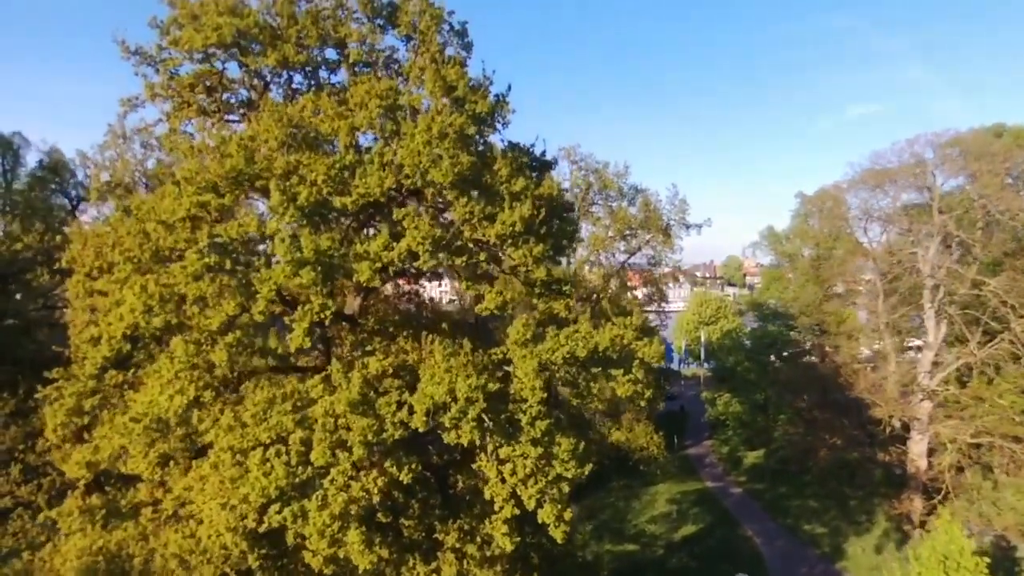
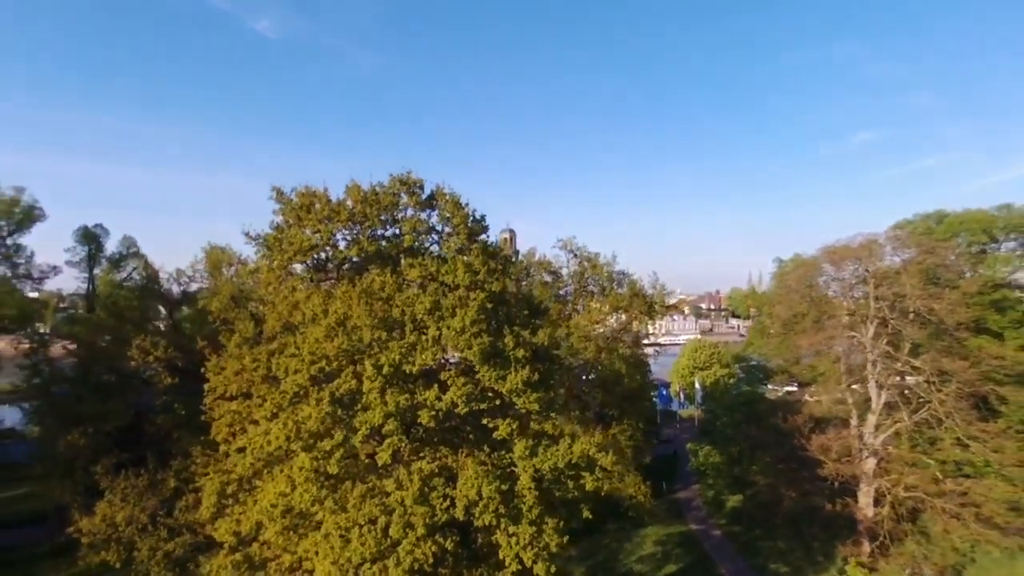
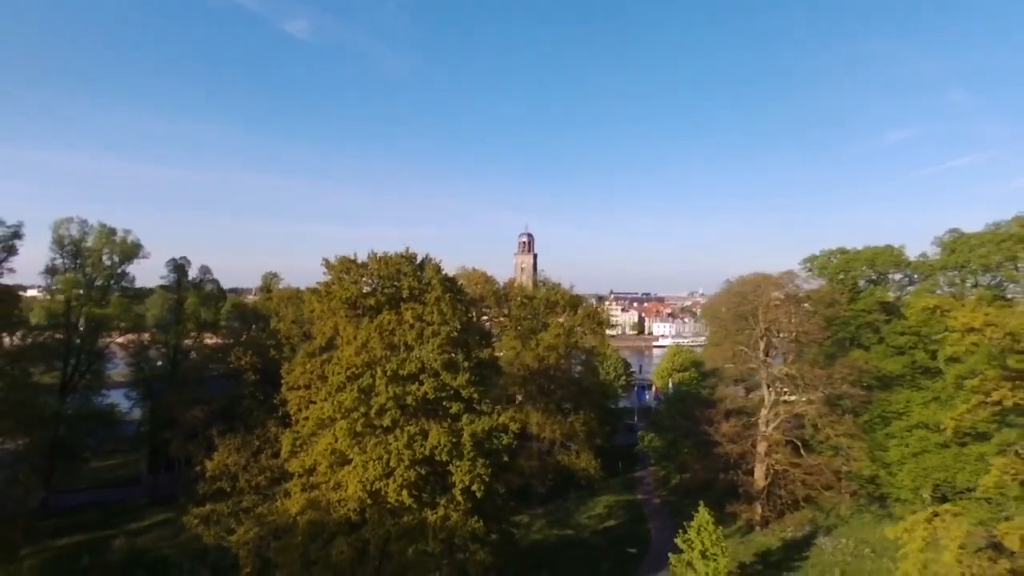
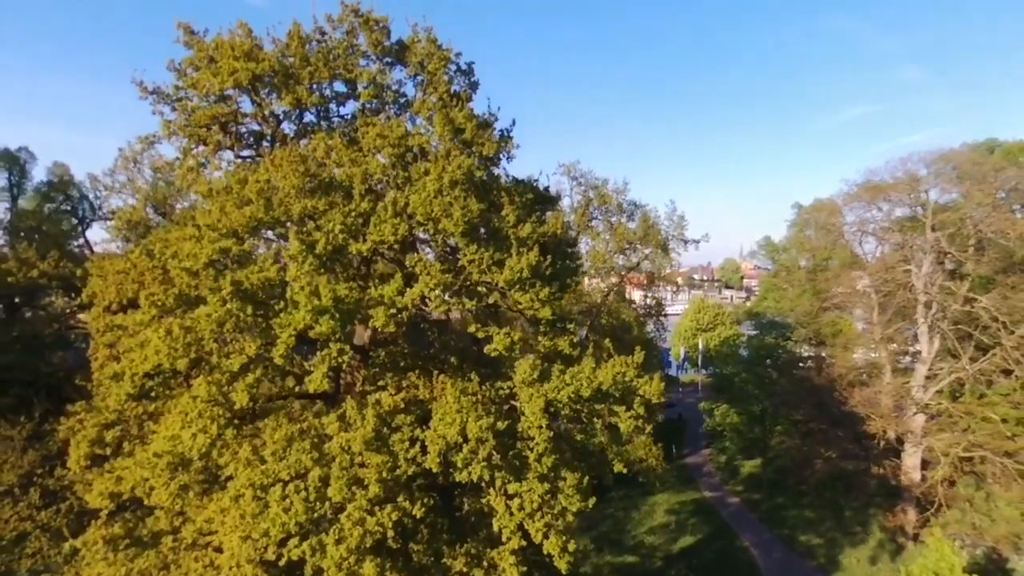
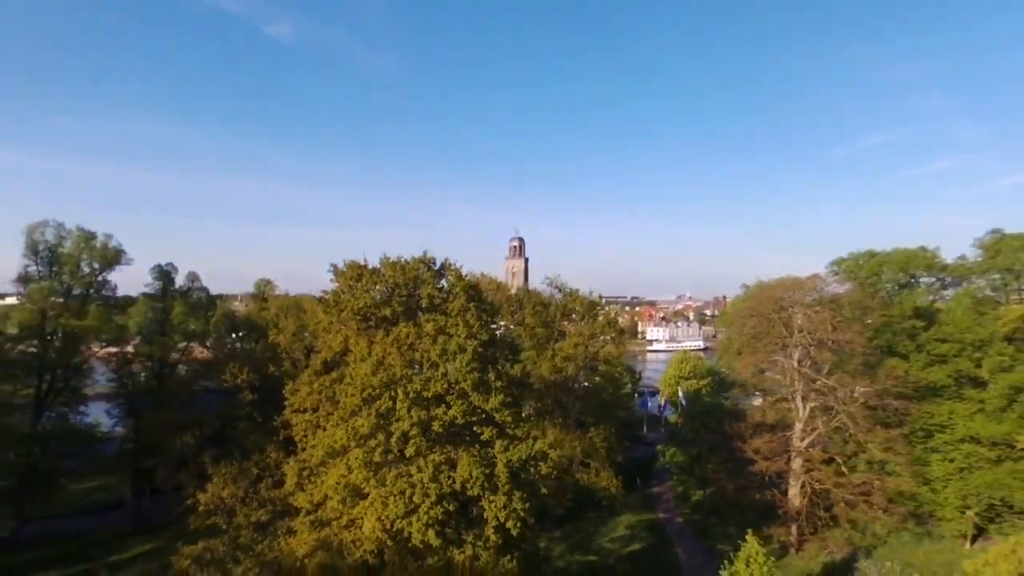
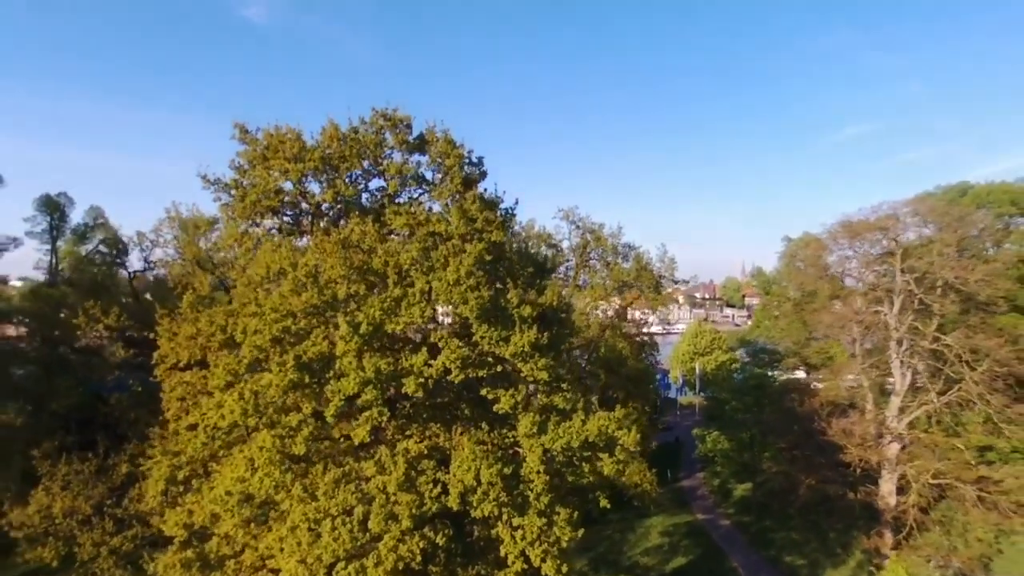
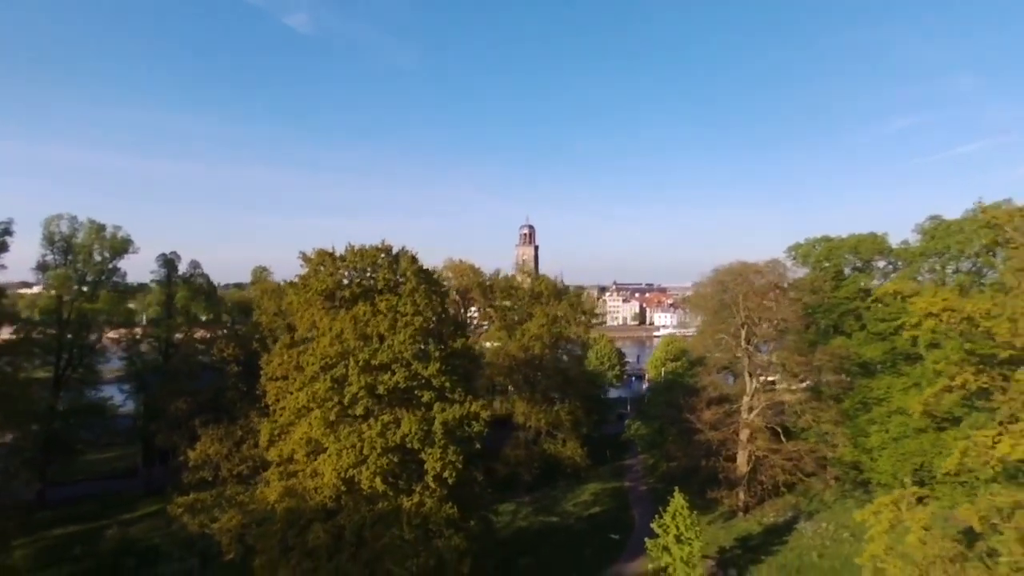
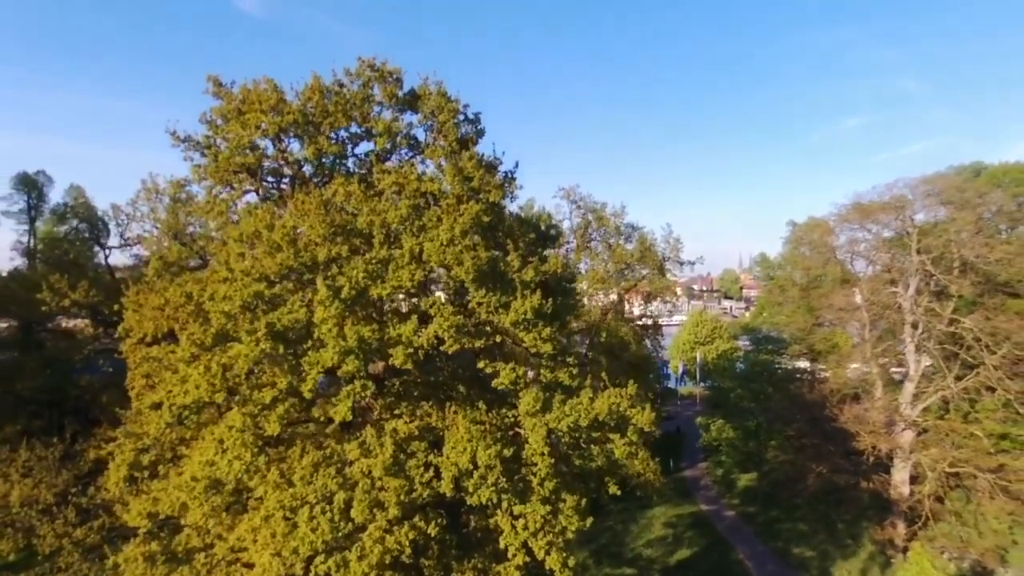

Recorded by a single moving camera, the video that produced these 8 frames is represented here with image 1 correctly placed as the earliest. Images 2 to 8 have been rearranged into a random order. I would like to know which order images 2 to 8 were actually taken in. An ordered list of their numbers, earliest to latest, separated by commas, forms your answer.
4, 8, 6, 2, 5, 3, 7
